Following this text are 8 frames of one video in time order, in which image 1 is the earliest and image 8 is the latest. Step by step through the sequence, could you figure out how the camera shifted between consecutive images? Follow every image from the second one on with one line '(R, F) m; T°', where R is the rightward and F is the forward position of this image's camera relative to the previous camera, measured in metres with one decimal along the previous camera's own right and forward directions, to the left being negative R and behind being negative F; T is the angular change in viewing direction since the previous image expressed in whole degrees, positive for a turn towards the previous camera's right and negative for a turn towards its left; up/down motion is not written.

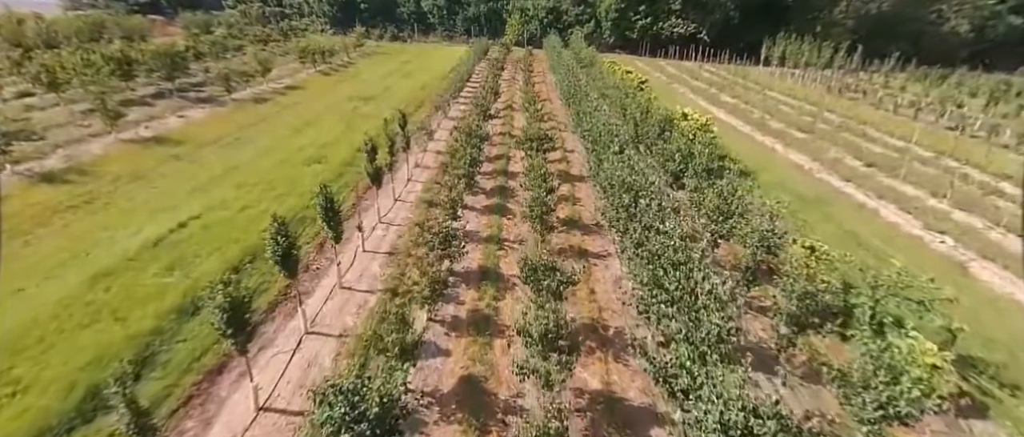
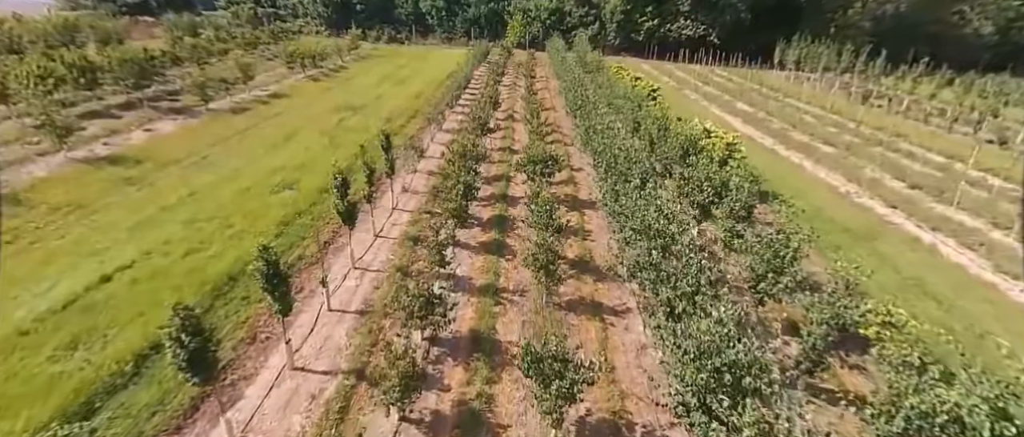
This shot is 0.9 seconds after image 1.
(+0.1, +2.8) m; 0°
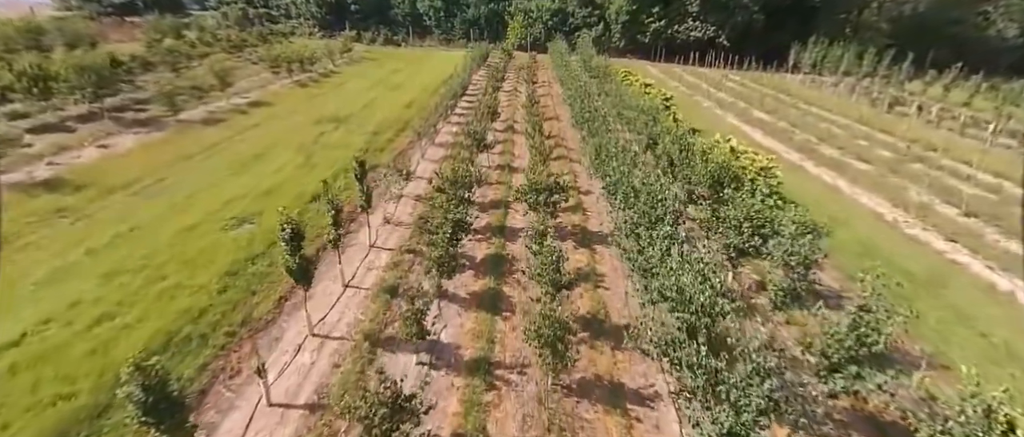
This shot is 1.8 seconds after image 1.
(+0.1, +2.9) m; 0°
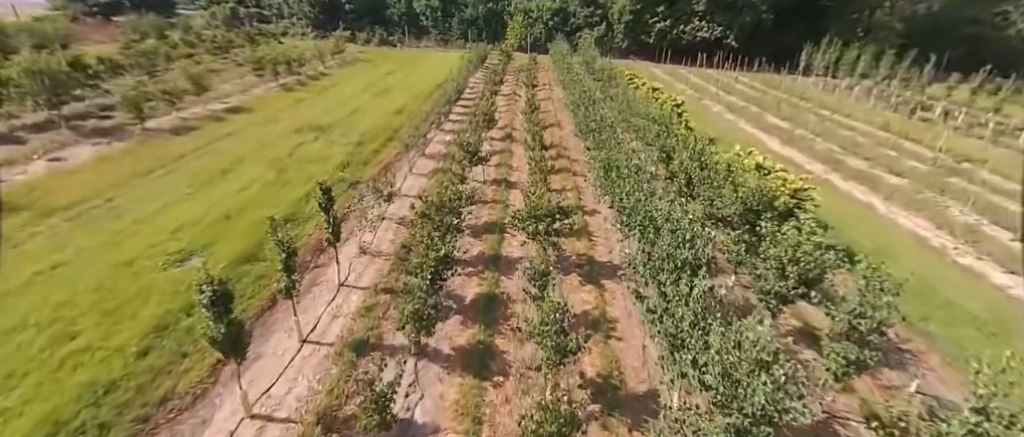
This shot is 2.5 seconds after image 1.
(+0.2, +2.4) m; 0°
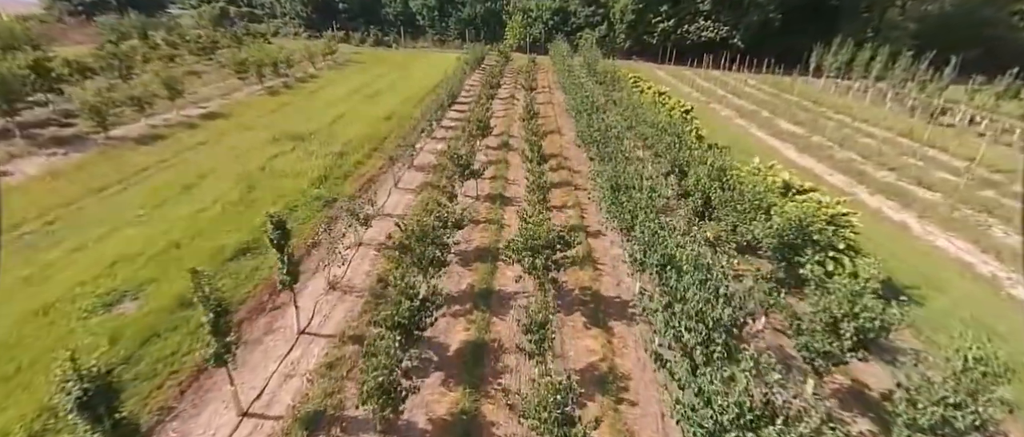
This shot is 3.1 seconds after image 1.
(+0.2, +2.1) m; 0°
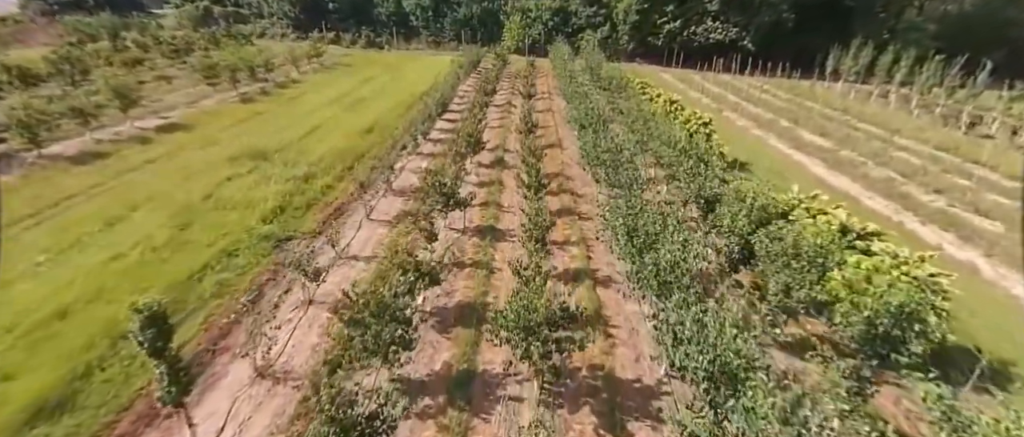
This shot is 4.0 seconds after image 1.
(+0.3, +3.2) m; 0°
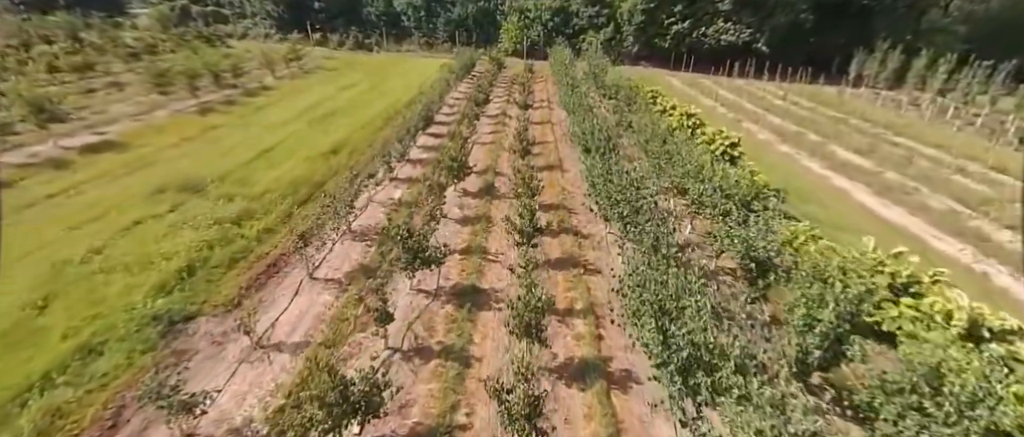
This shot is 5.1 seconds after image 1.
(+0.4, +4.0) m; 0°
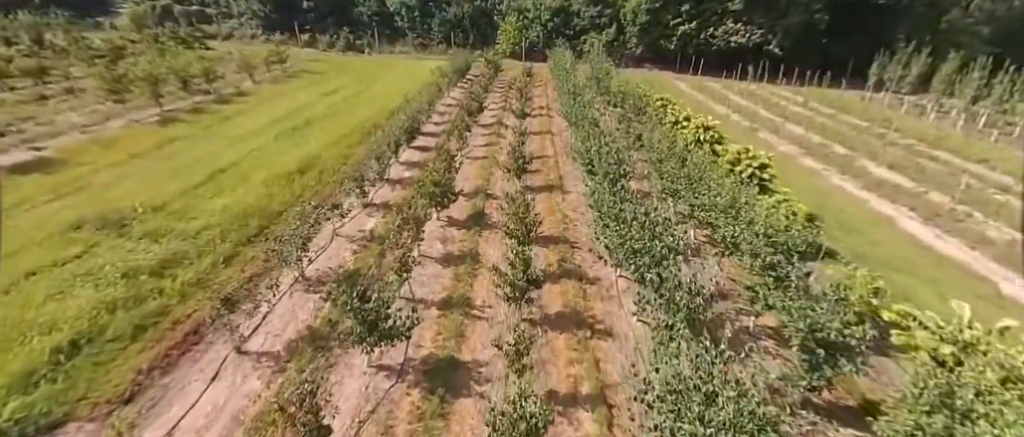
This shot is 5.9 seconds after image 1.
(+0.3, +3.0) m; 0°
